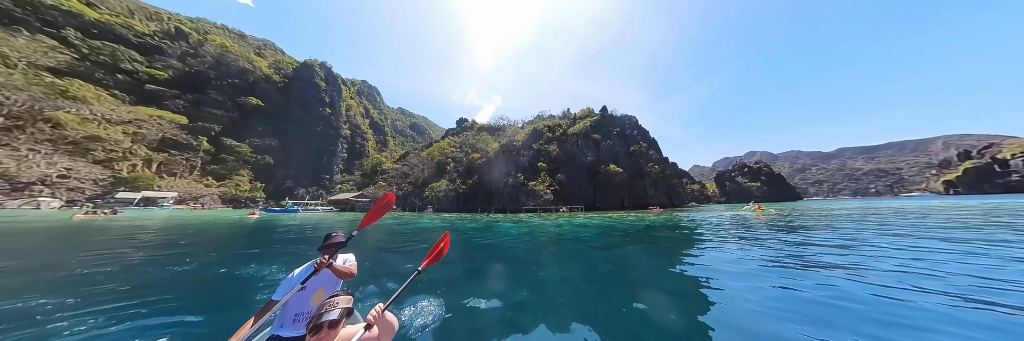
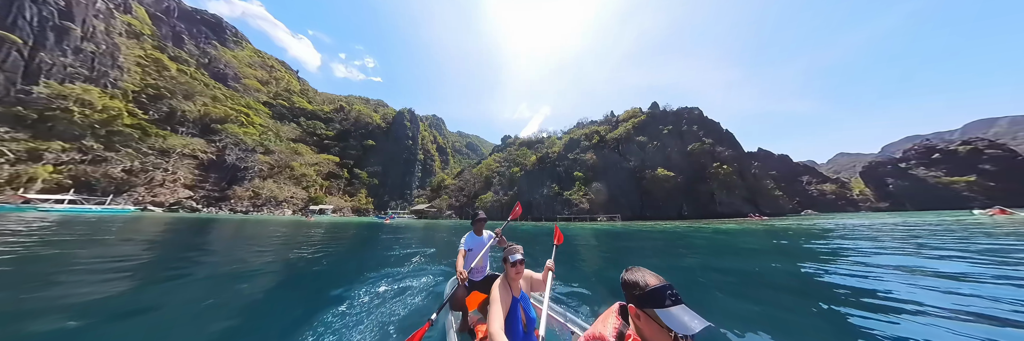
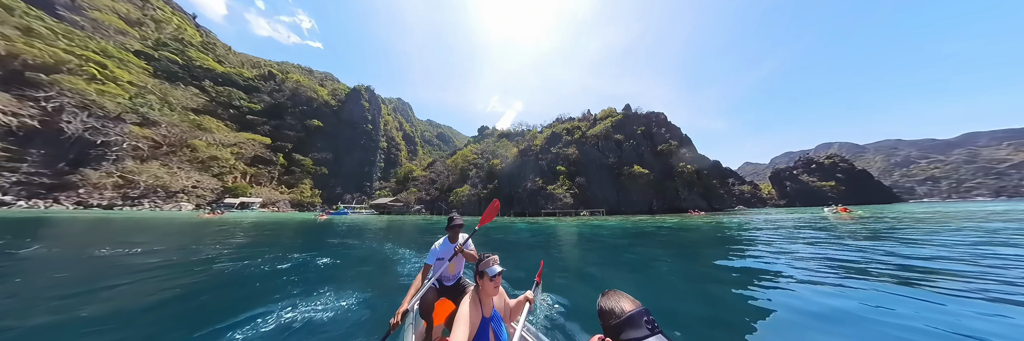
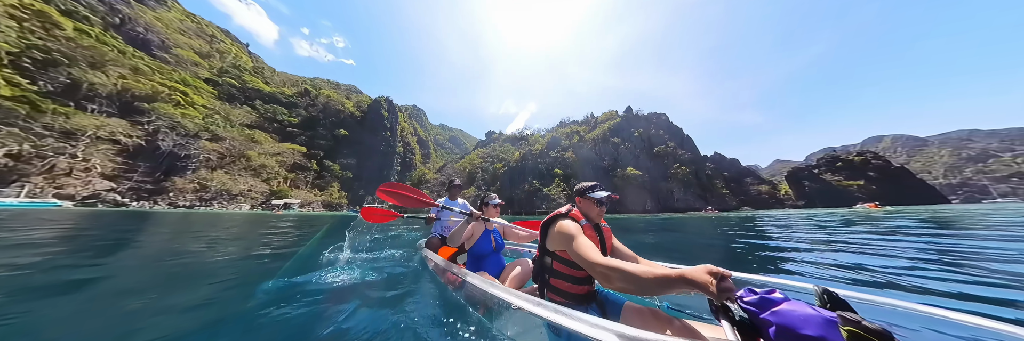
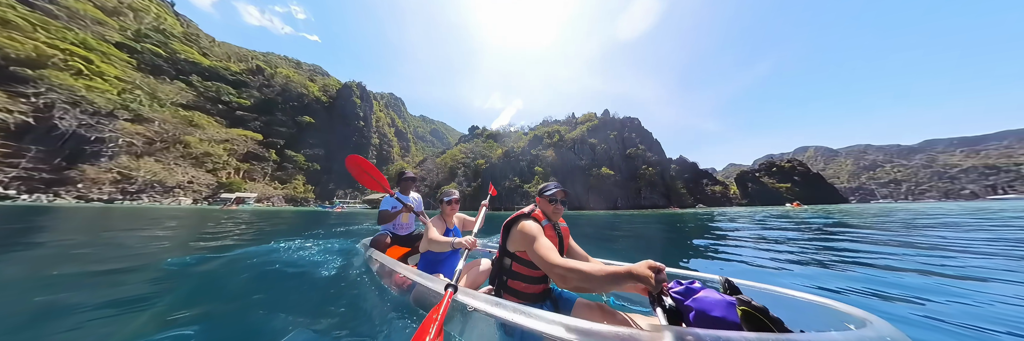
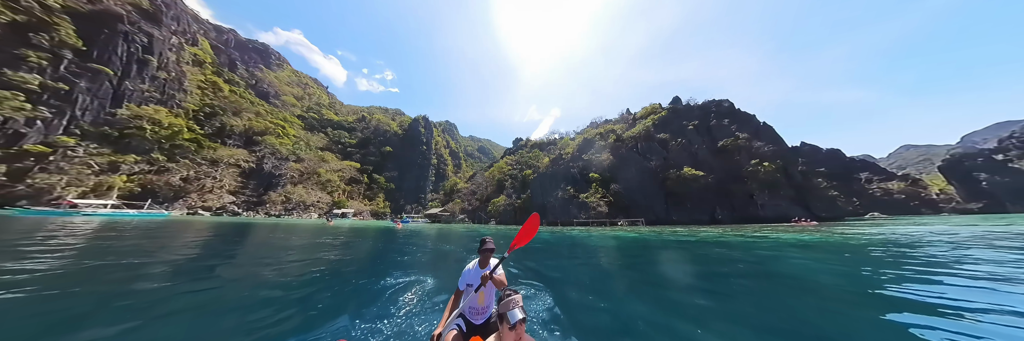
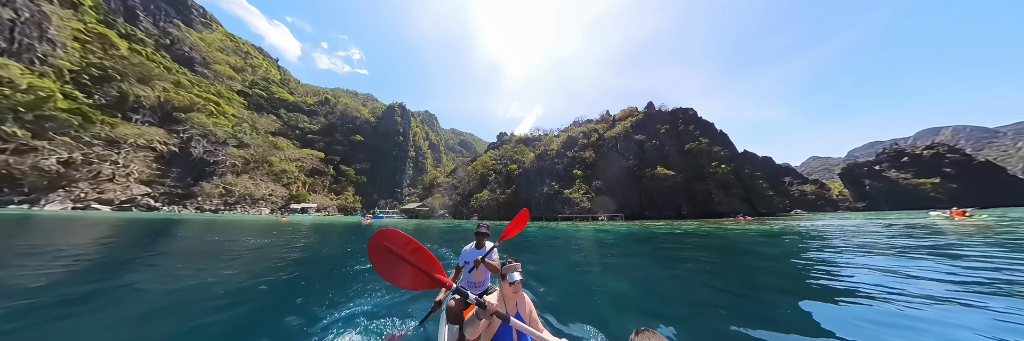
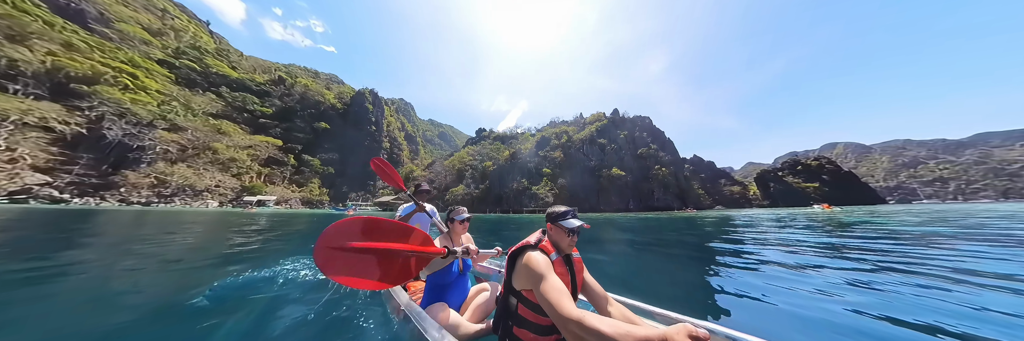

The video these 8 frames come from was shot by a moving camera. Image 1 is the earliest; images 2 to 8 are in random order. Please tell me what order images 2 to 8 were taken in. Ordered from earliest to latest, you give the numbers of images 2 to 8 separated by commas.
3, 7, 6, 2, 4, 8, 5
